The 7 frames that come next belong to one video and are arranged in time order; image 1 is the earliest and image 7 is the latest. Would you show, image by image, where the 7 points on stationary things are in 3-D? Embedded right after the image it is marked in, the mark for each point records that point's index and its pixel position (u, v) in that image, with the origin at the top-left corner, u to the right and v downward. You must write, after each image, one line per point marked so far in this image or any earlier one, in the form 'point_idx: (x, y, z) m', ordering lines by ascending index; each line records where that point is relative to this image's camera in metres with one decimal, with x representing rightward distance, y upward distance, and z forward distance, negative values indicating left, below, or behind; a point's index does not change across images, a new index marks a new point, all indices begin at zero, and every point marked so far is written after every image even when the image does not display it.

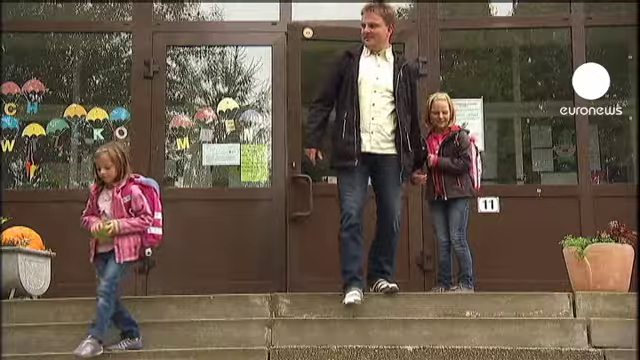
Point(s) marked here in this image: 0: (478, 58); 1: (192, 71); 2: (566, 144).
0: (+1.7, +1.3, +6.8) m
1: (-1.4, +1.2, +7.0) m
2: (+2.5, +0.4, +6.7) m
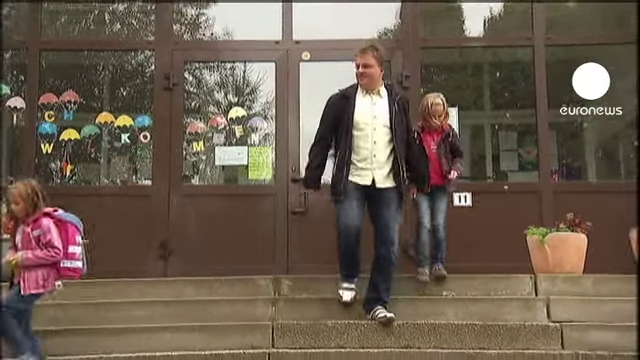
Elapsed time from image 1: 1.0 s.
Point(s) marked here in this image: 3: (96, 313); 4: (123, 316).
0: (+1.6, +1.3, +7.8) m
1: (-1.4, +1.2, +8.0) m
2: (+2.5, +0.4, +7.7) m
3: (-2.2, -1.3, +6.1) m
4: (-1.9, -1.3, +6.1) m
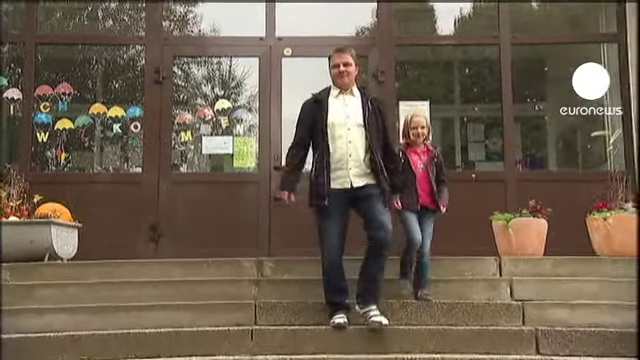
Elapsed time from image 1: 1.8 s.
0: (+1.4, +1.4, +8.4) m
1: (-1.7, +1.4, +8.5) m
2: (+2.2, +0.5, +8.2) m
3: (-2.4, -1.2, +6.6) m
4: (-2.1, -1.2, +6.6) m
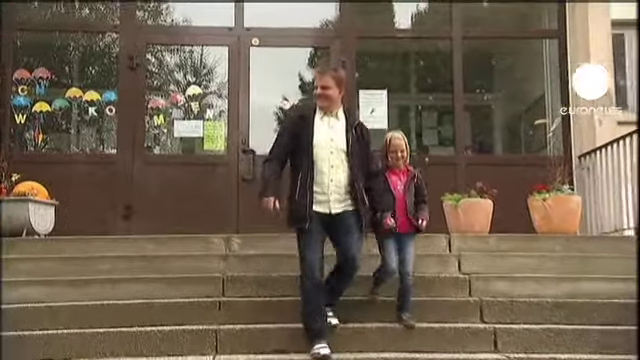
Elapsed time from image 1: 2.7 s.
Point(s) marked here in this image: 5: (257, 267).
0: (+0.9, +1.7, +9.0) m
1: (-2.1, +1.6, +8.9) m
2: (+1.8, +0.8, +8.9) m
3: (-2.8, -0.9, +7.0) m
4: (-2.5, -1.0, +7.1) m
5: (-0.7, -1.0, +7.0) m
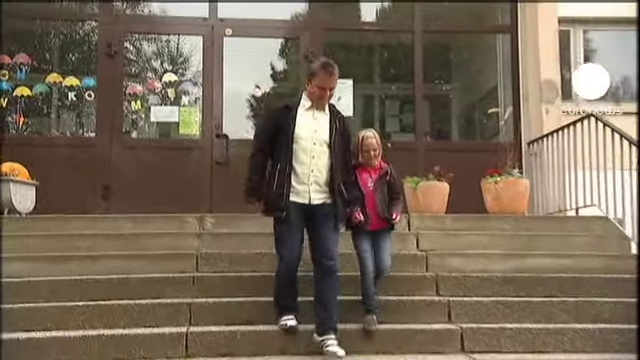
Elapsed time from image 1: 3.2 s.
0: (+0.5, +1.9, +9.5) m
1: (-2.6, +1.9, +9.4) m
2: (+1.3, +1.0, +9.5) m
3: (-3.2, -0.7, +7.5) m
4: (-2.9, -0.8, +7.5) m
5: (-1.1, -0.7, +7.6) m
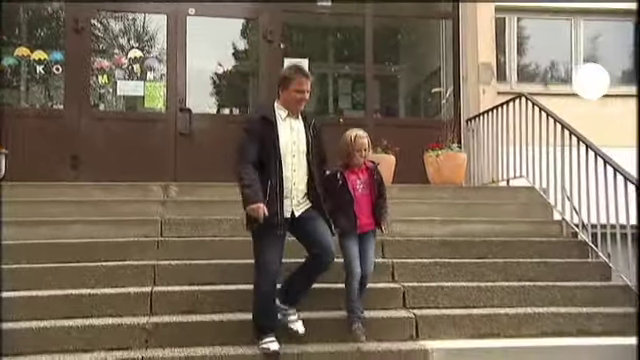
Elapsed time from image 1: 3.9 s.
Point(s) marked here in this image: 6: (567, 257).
0: (-0.2, +2.3, +10.2) m
1: (-3.2, +2.3, +9.9) m
2: (+0.6, +1.4, +10.3) m
3: (-3.7, -0.3, +8.1) m
4: (-3.5, -0.4, +8.1) m
5: (-1.6, -0.4, +8.3) m
6: (+3.0, -0.9, +7.8) m
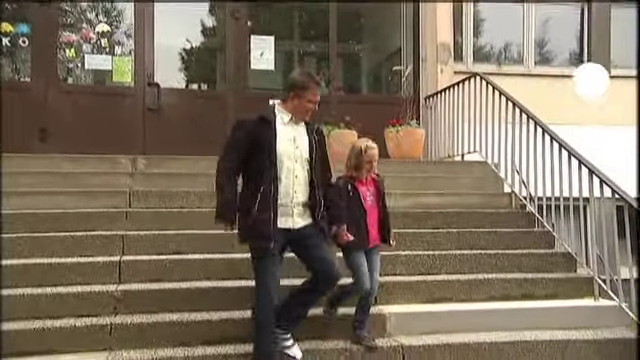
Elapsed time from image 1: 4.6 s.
0: (-0.8, +2.8, +10.5) m
1: (-3.8, +2.7, +10.0) m
2: (+0.1, +1.9, +10.6) m
3: (-4.2, 0.0, +8.2) m
4: (-3.9, 0.0, +8.3) m
5: (-2.1, 0.0, +8.6) m
6: (+2.5, -0.6, +8.4) m
